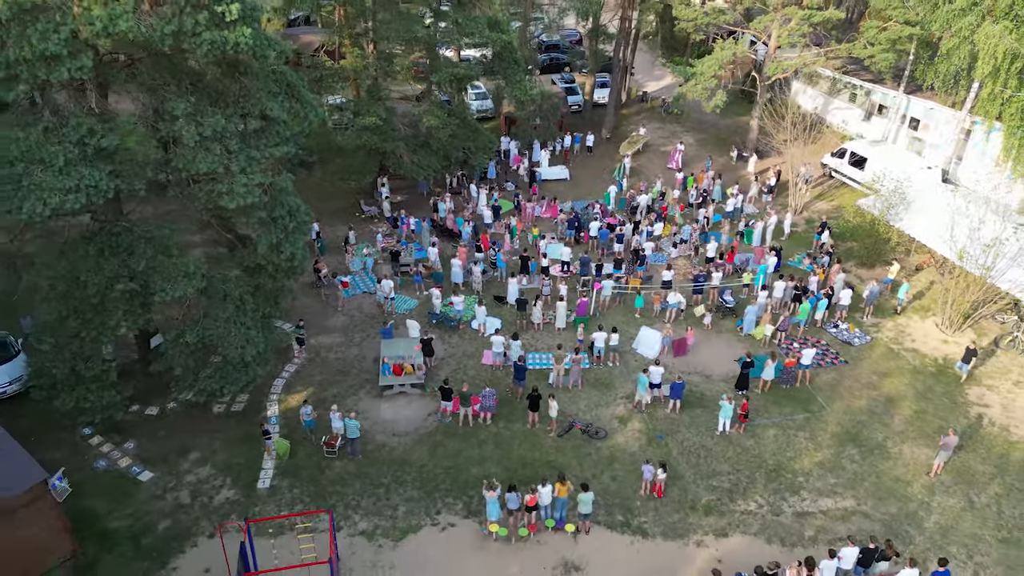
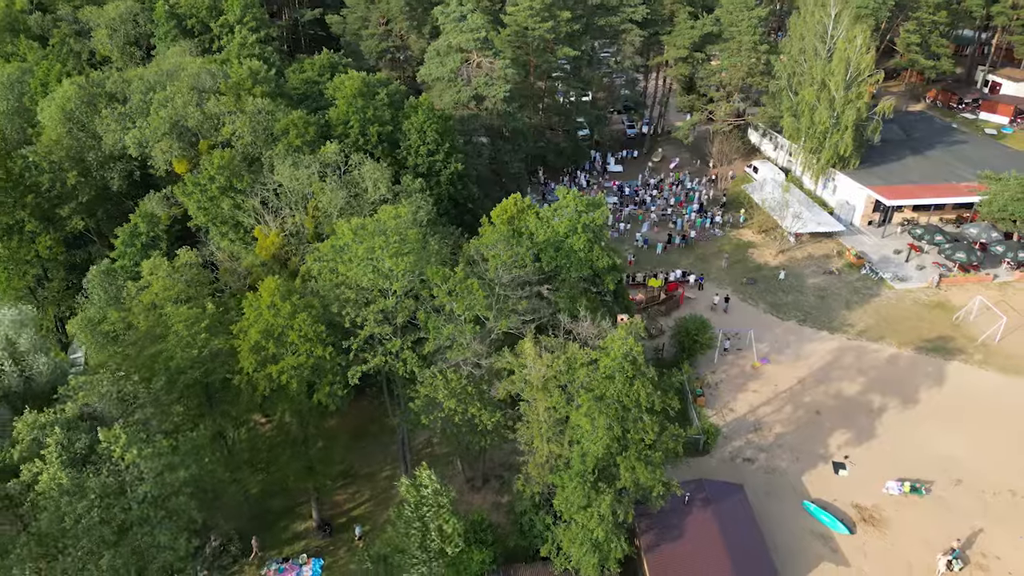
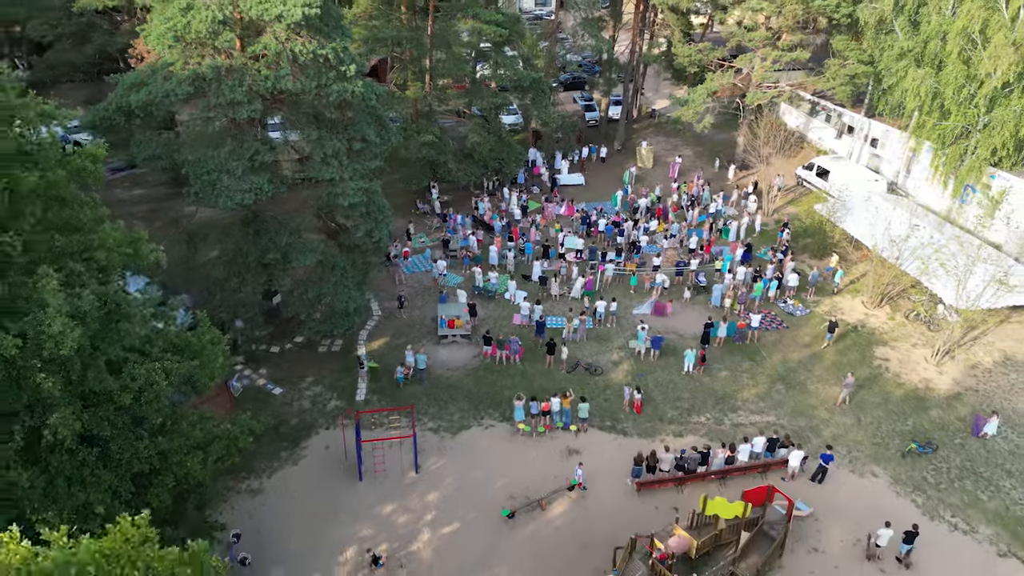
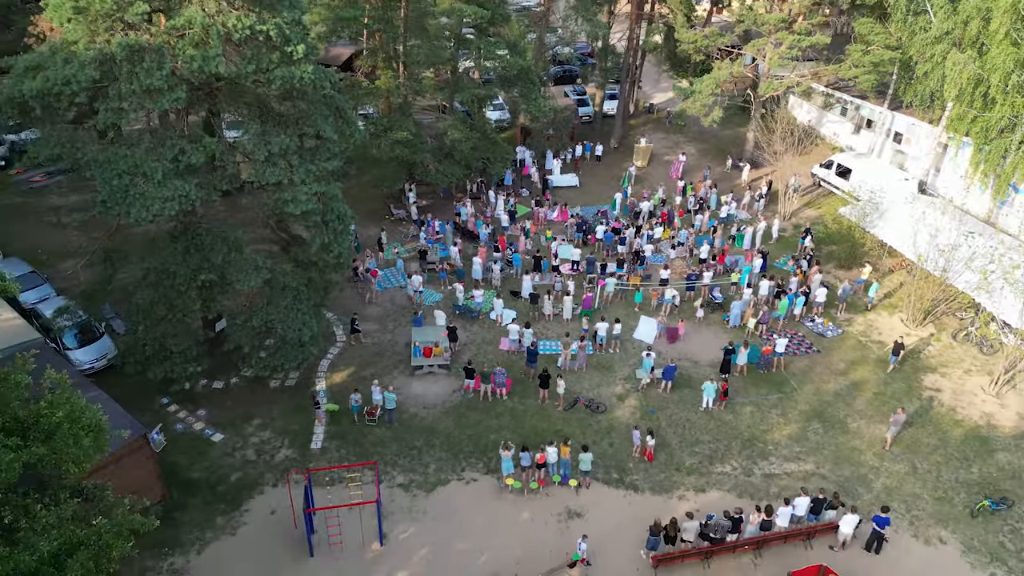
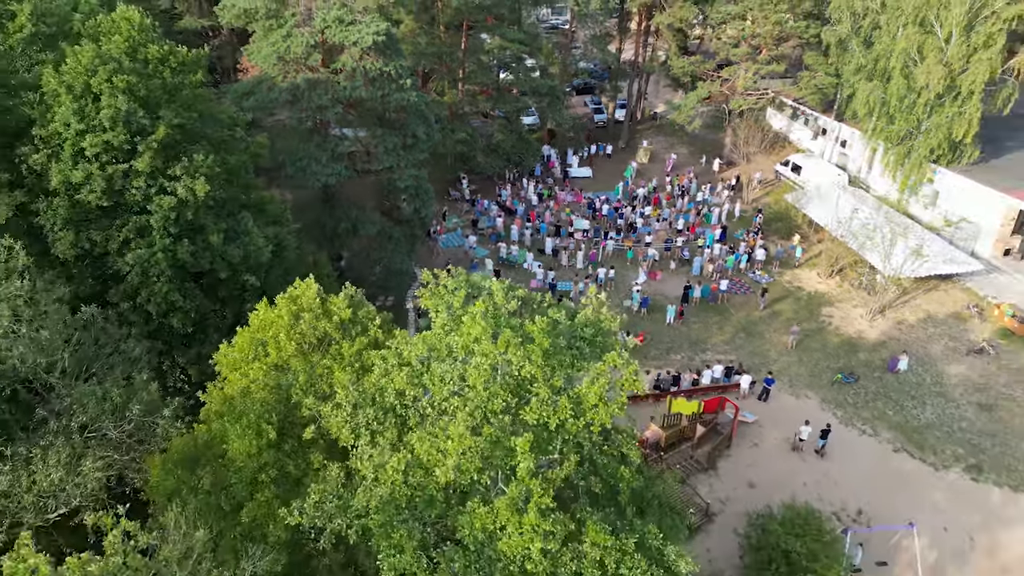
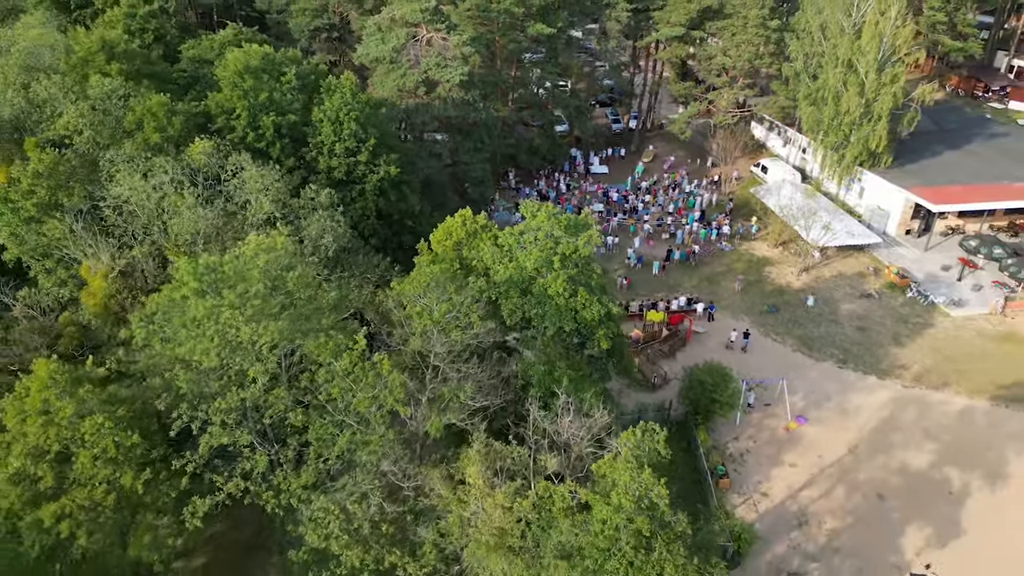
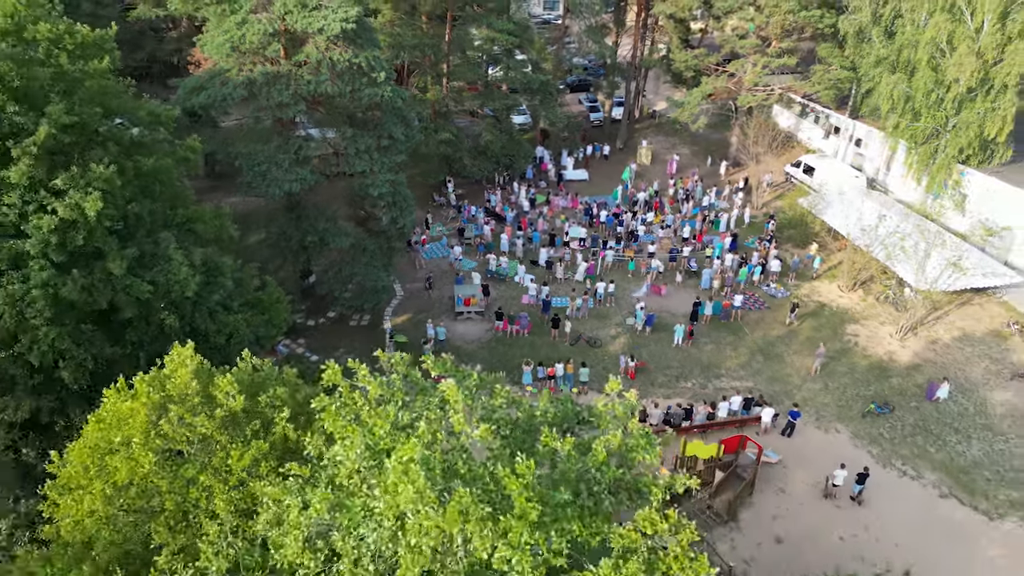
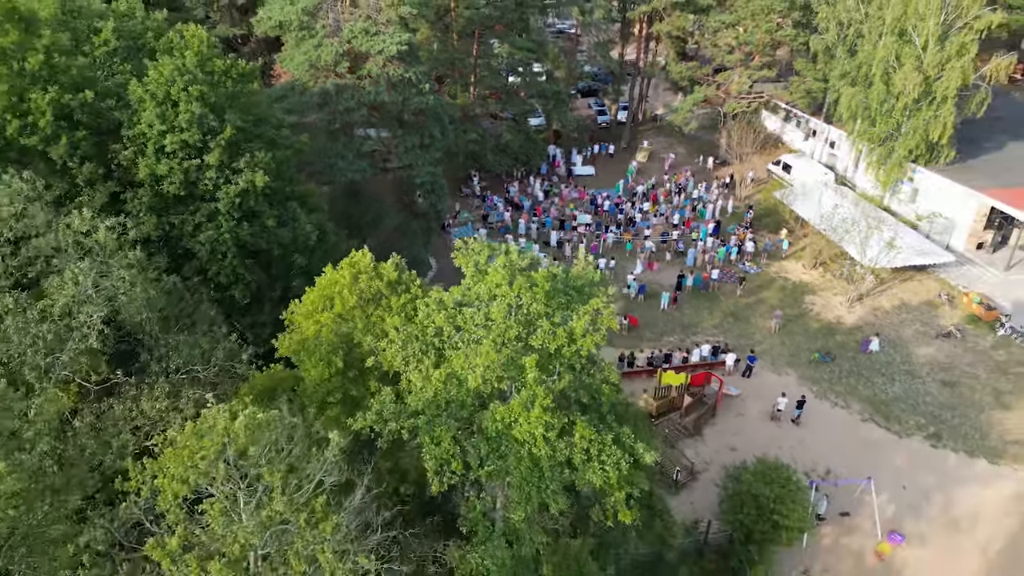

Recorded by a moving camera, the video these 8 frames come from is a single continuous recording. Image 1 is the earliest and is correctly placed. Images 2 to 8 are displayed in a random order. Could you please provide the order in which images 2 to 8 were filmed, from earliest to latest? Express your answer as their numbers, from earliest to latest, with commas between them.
4, 3, 7, 5, 8, 6, 2
